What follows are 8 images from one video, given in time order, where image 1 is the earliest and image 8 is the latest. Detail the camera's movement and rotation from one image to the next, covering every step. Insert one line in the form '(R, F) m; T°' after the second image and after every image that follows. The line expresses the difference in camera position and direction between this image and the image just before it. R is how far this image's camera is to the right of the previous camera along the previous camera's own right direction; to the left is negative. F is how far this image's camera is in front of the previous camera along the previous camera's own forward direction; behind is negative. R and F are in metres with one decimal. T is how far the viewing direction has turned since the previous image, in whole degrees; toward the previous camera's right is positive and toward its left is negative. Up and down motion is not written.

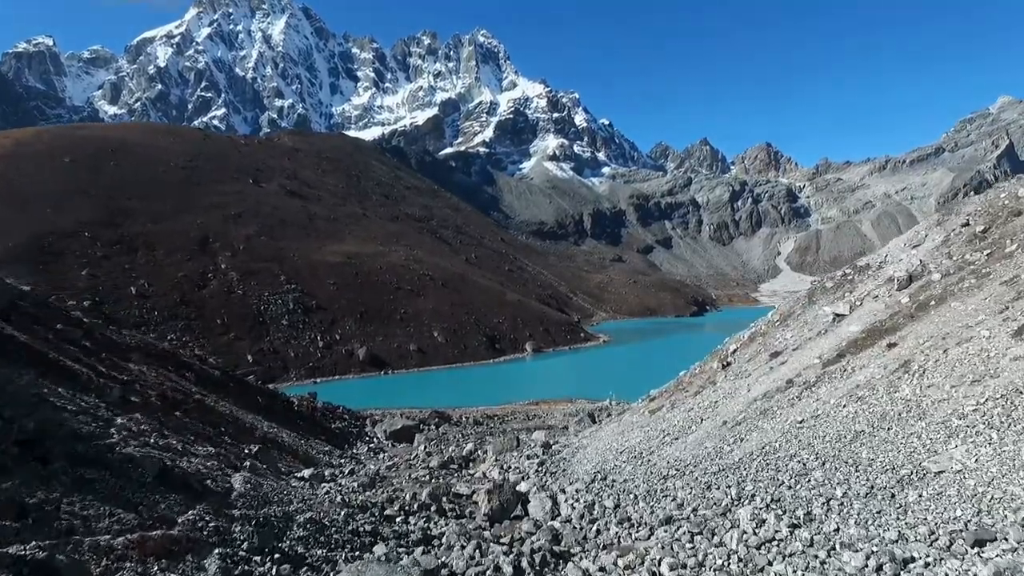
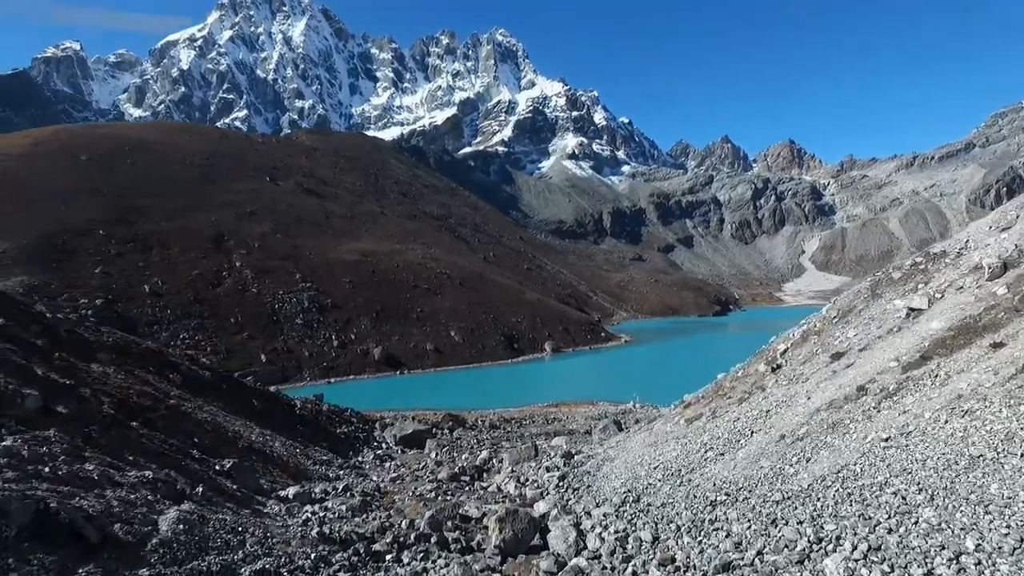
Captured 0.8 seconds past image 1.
(+0.1, +2.2) m; -2°
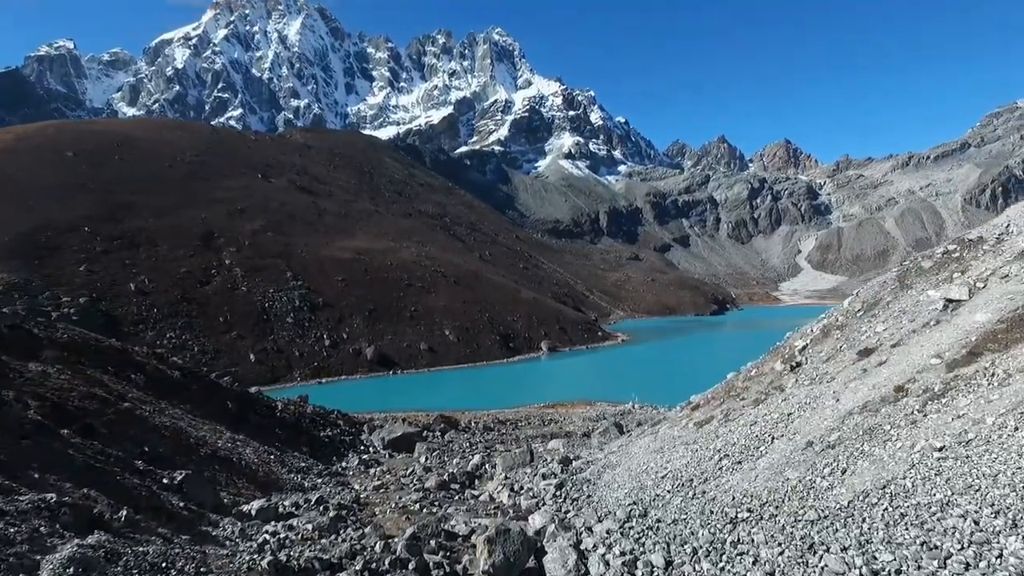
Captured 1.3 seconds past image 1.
(+0.1, +1.5) m; 0°
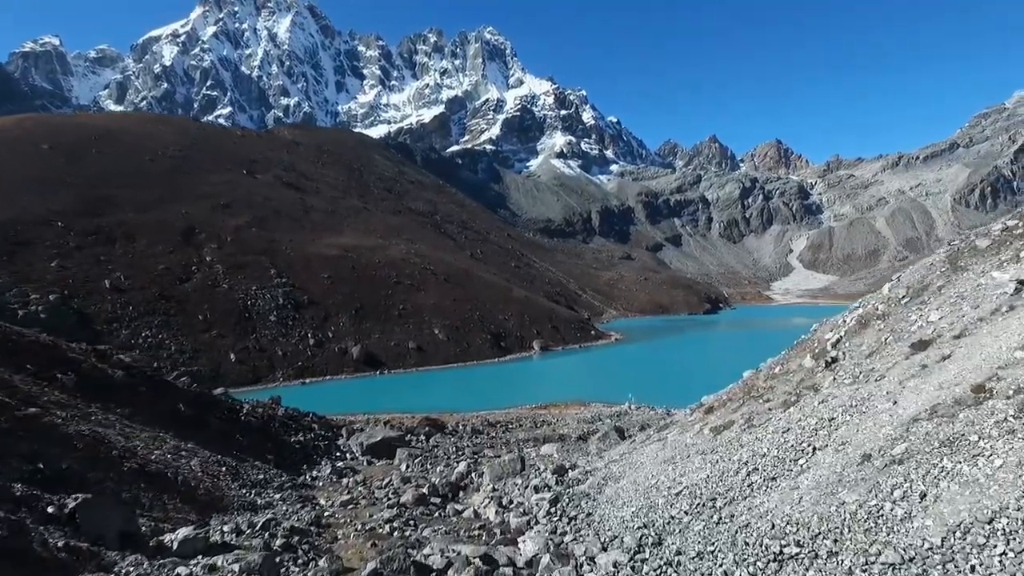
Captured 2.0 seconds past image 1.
(+0.1, +2.2) m; +1°
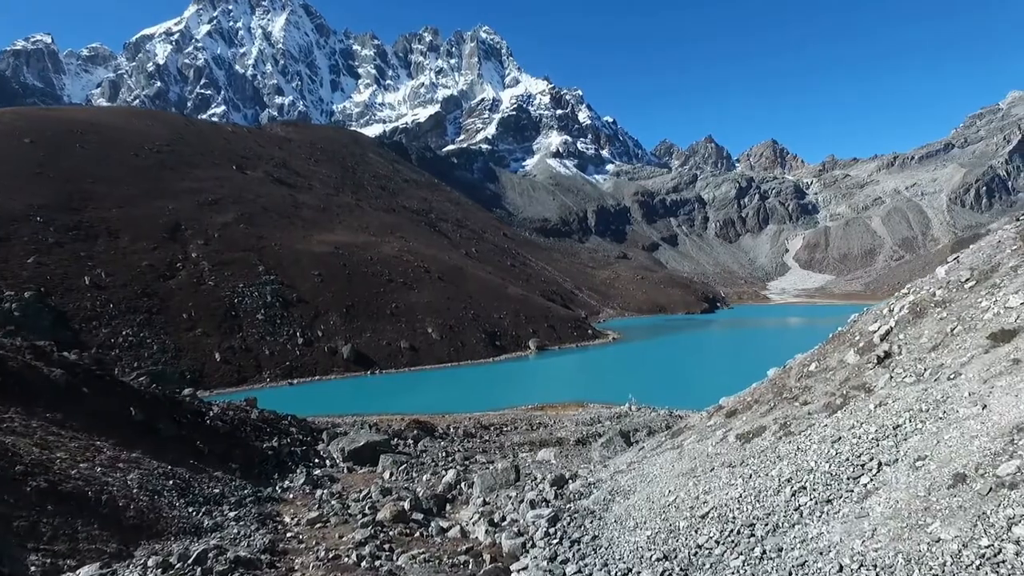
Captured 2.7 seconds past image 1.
(+0.1, +2.0) m; 0°
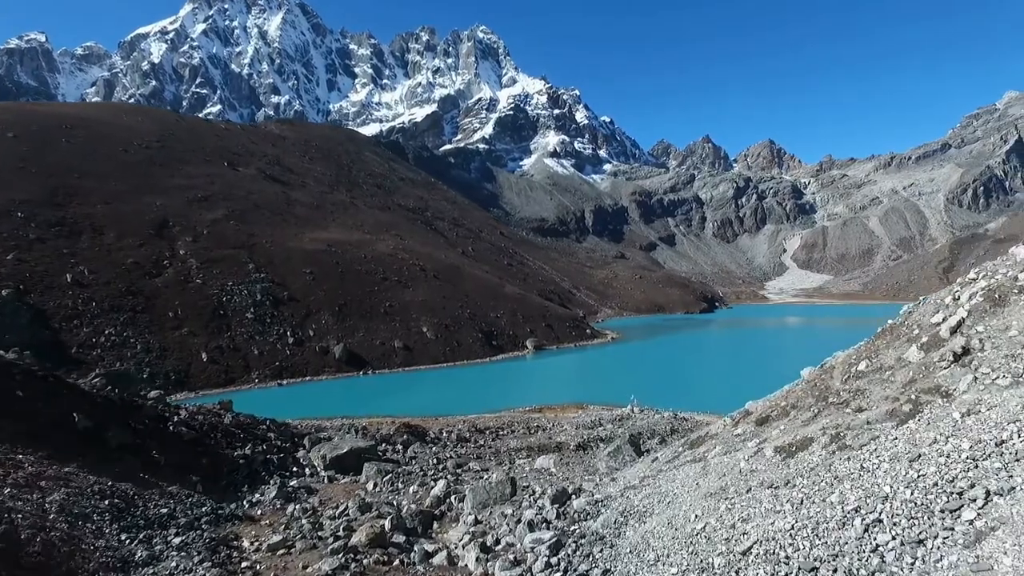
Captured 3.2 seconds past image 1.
(0.0, +1.9) m; 0°
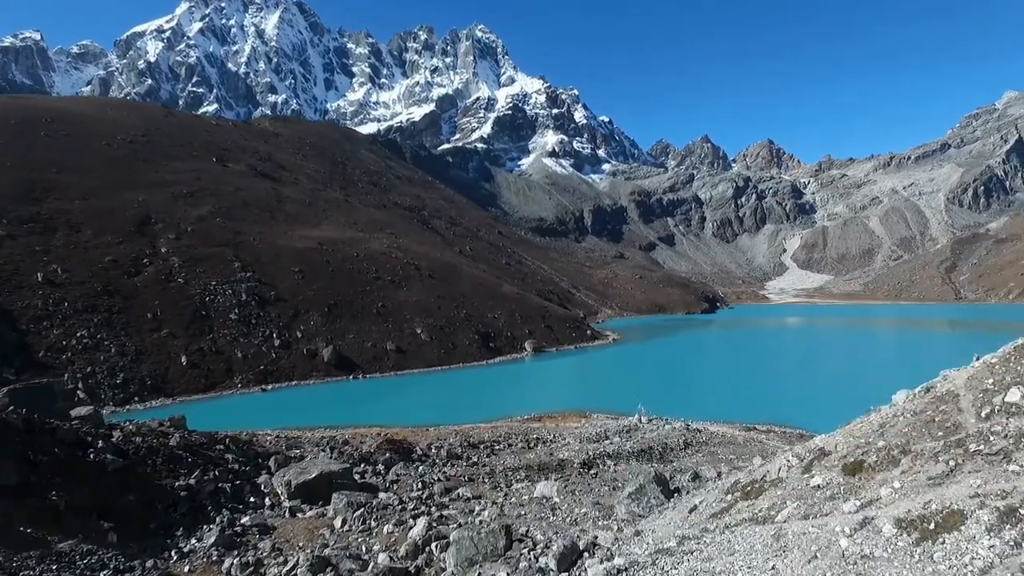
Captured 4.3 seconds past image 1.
(+0.1, +3.2) m; 0°
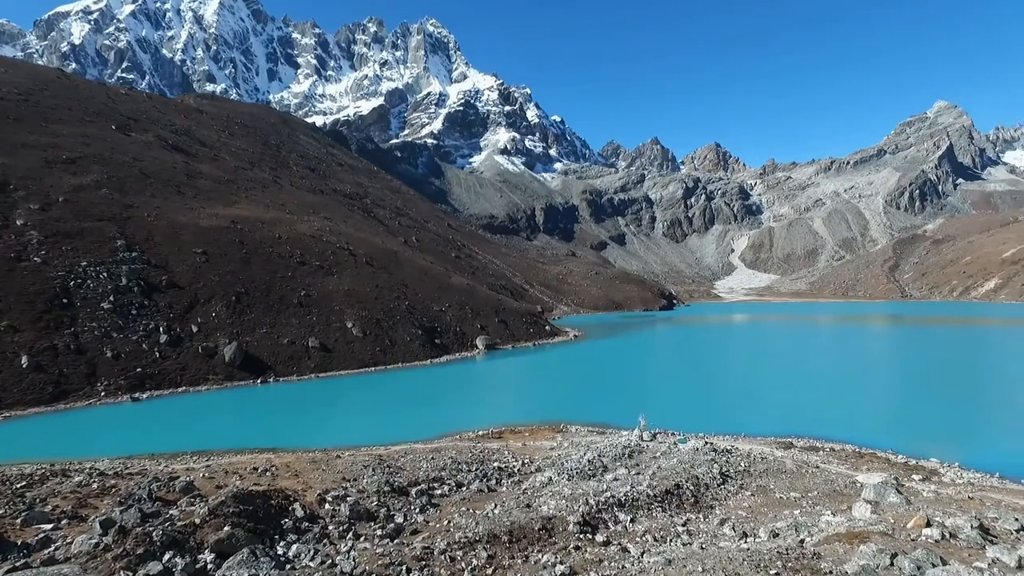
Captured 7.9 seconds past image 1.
(0.0, +10.9) m; +5°
